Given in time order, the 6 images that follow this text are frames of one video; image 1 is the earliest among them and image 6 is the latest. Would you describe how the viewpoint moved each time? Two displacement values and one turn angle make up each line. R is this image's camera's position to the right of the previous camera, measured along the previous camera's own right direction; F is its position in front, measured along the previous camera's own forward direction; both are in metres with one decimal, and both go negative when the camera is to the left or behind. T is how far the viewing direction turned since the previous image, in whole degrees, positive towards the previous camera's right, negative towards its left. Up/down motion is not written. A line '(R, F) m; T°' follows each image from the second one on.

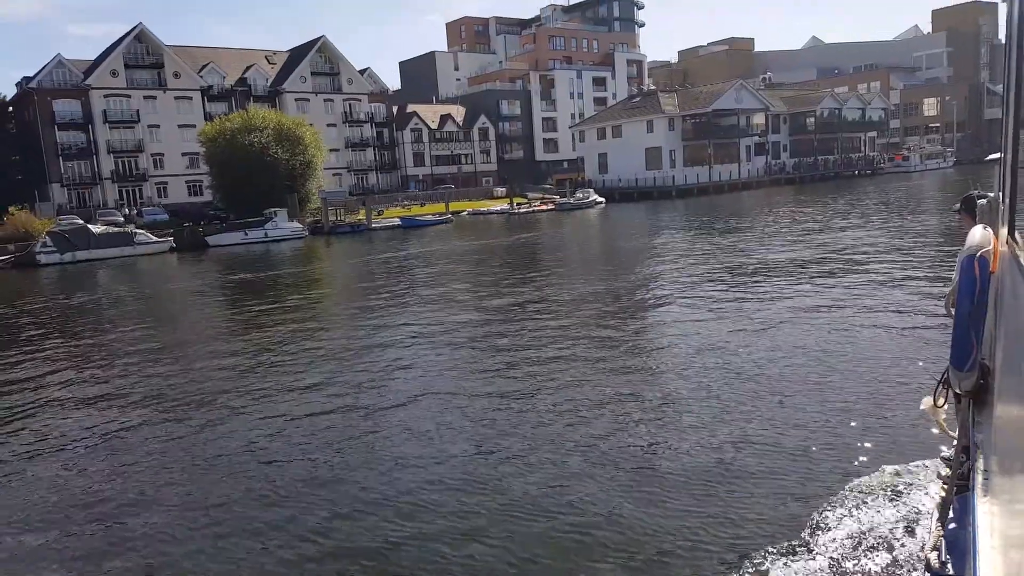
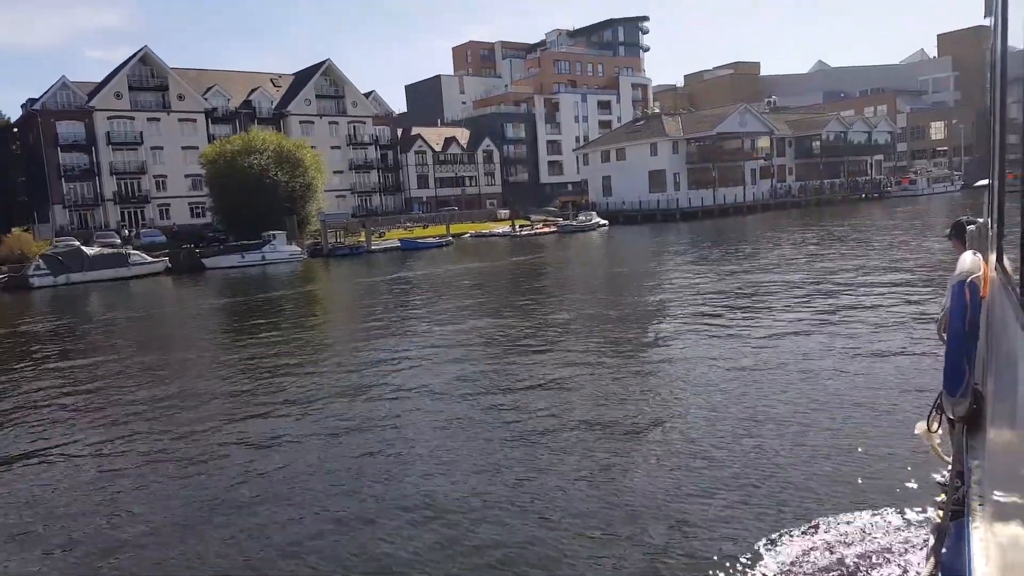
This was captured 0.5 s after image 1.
(+0.3, +0.3) m; -1°
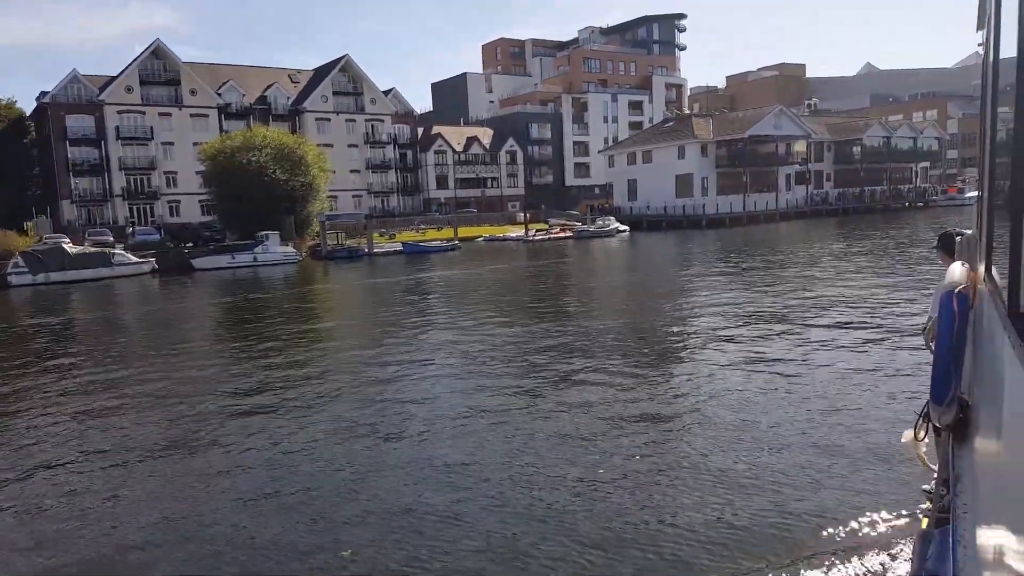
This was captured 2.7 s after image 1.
(+1.3, +1.7) m; -3°
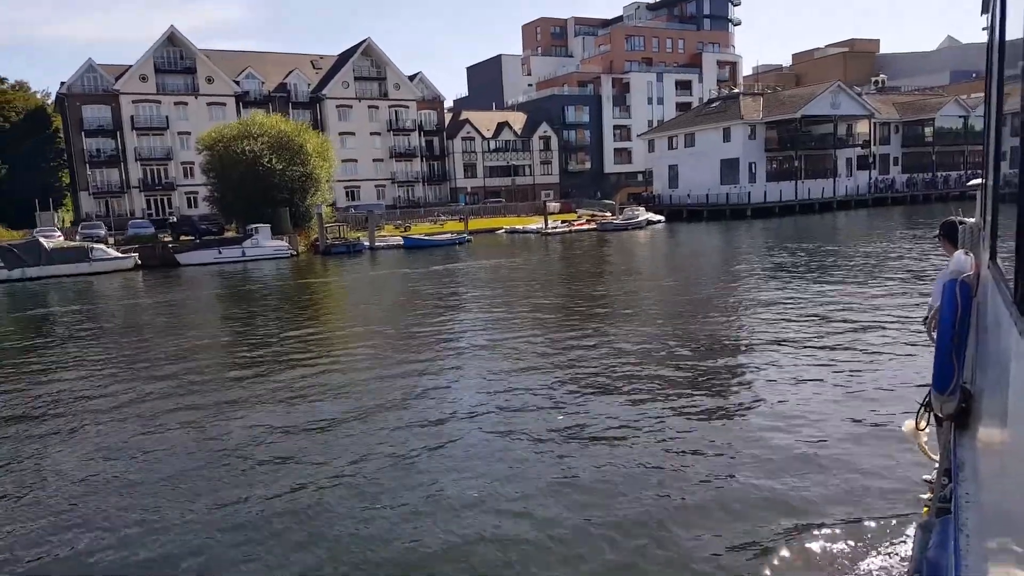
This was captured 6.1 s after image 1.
(+2.2, +2.3) m; -5°
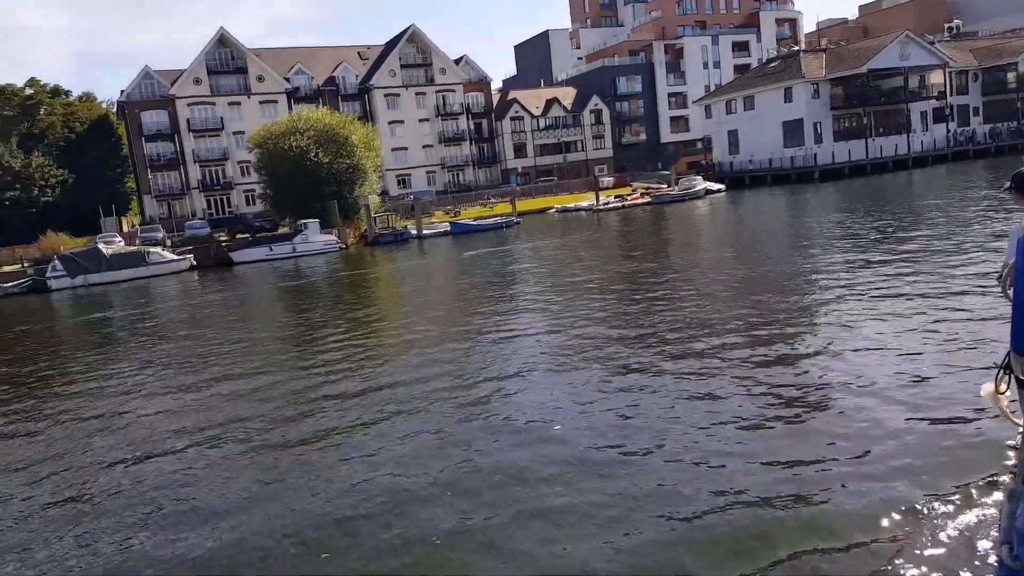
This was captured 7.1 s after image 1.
(+0.7, +0.5) m; -5°
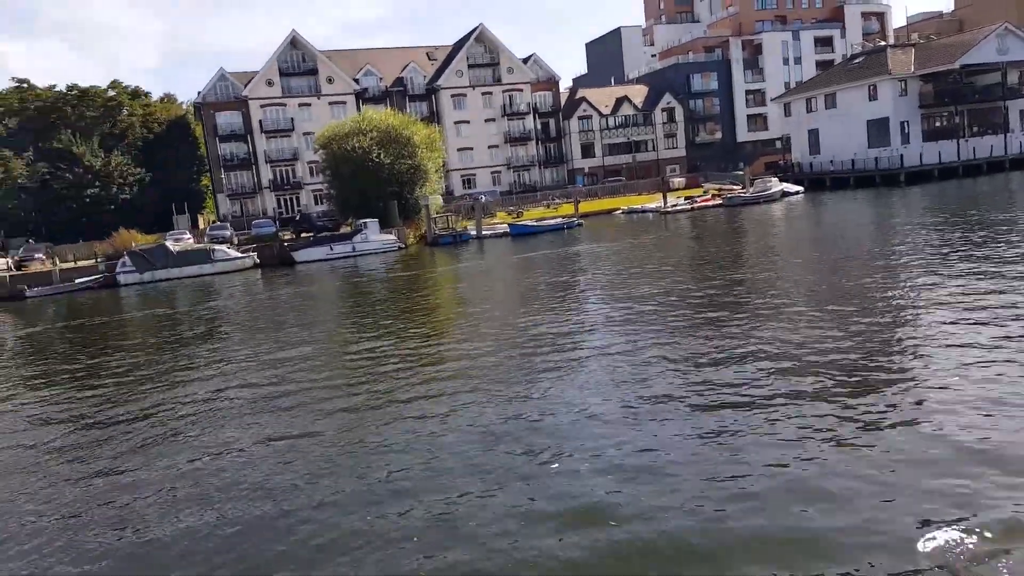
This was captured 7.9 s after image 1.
(+0.4, +0.6) m; -5°
